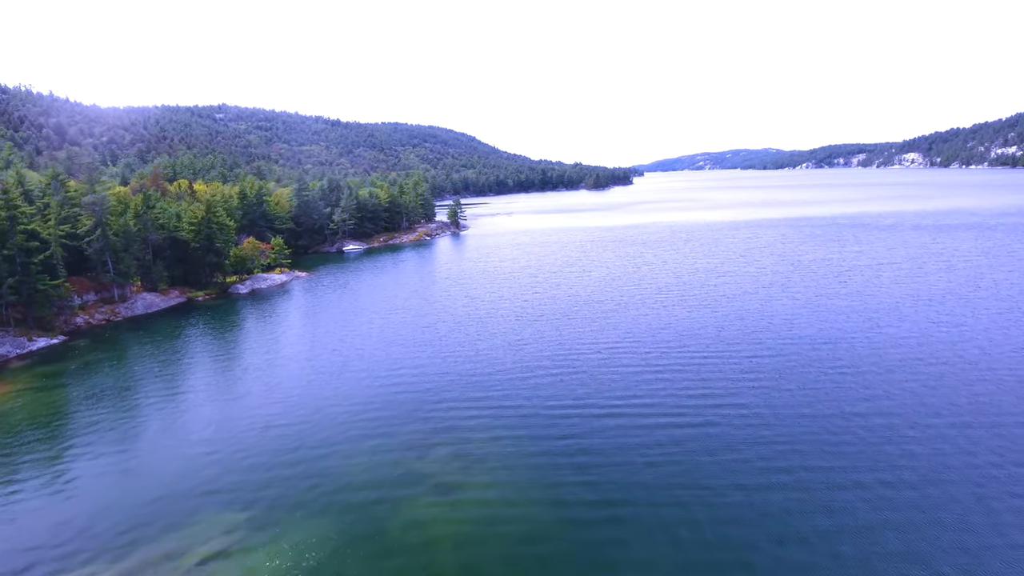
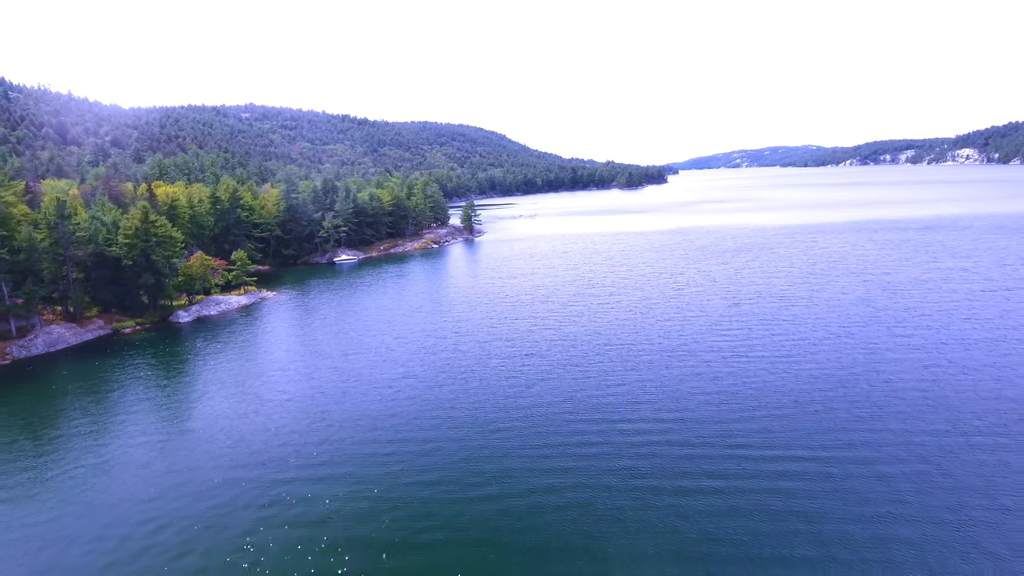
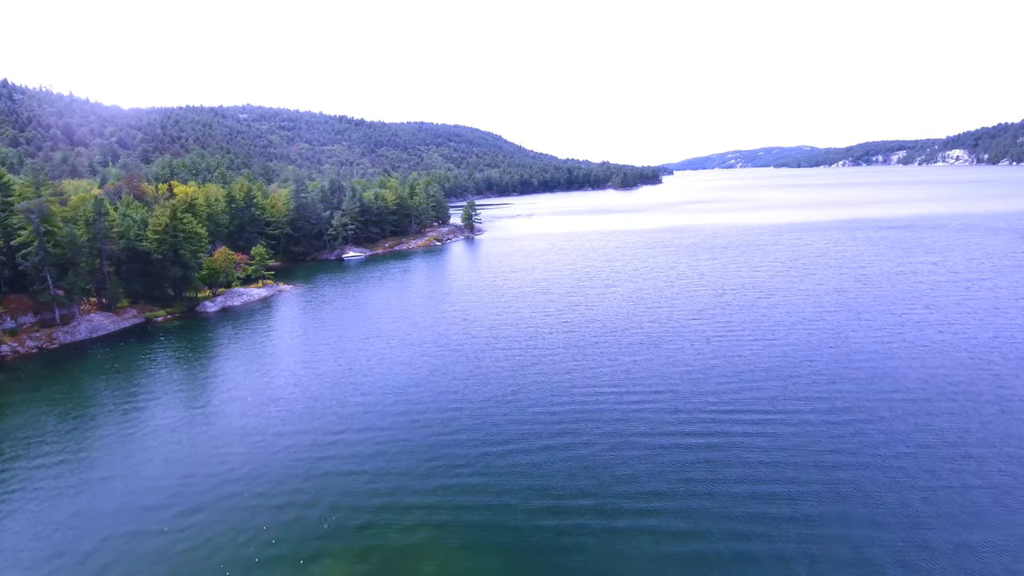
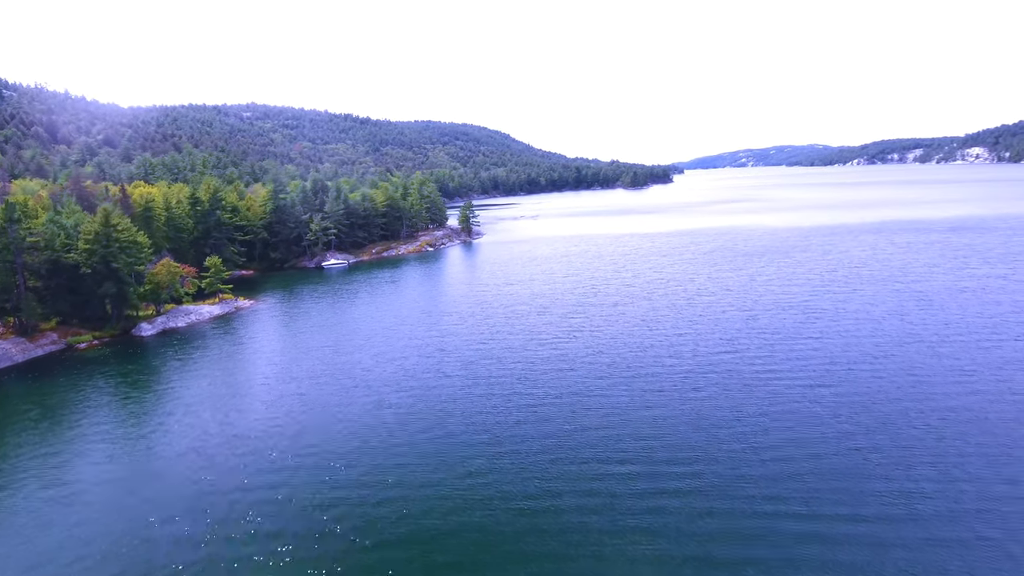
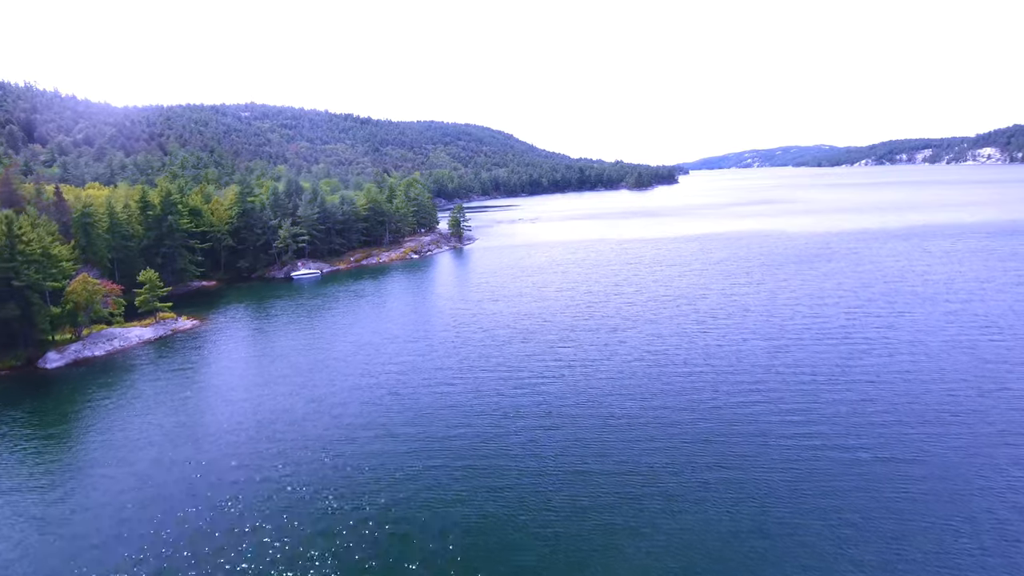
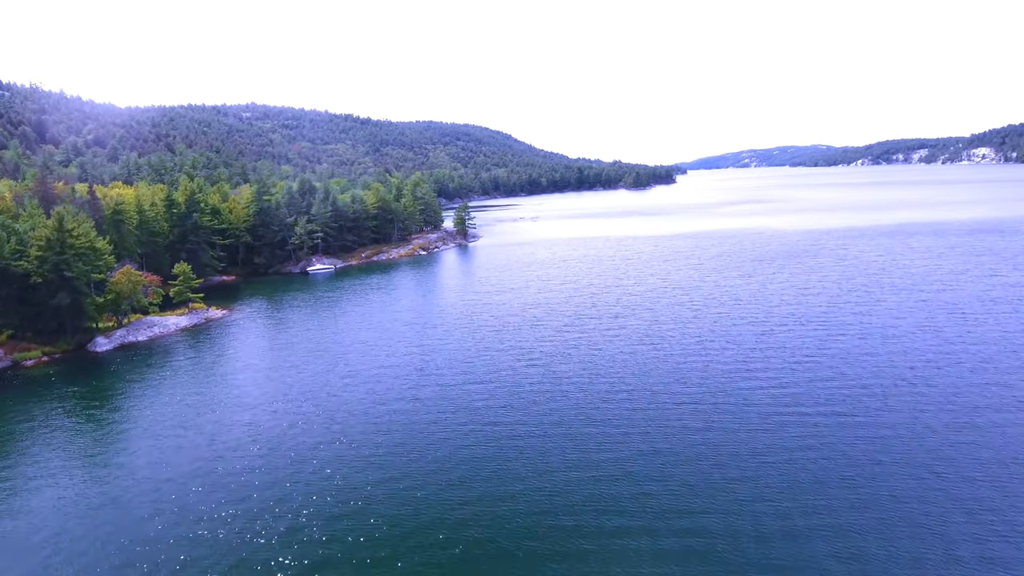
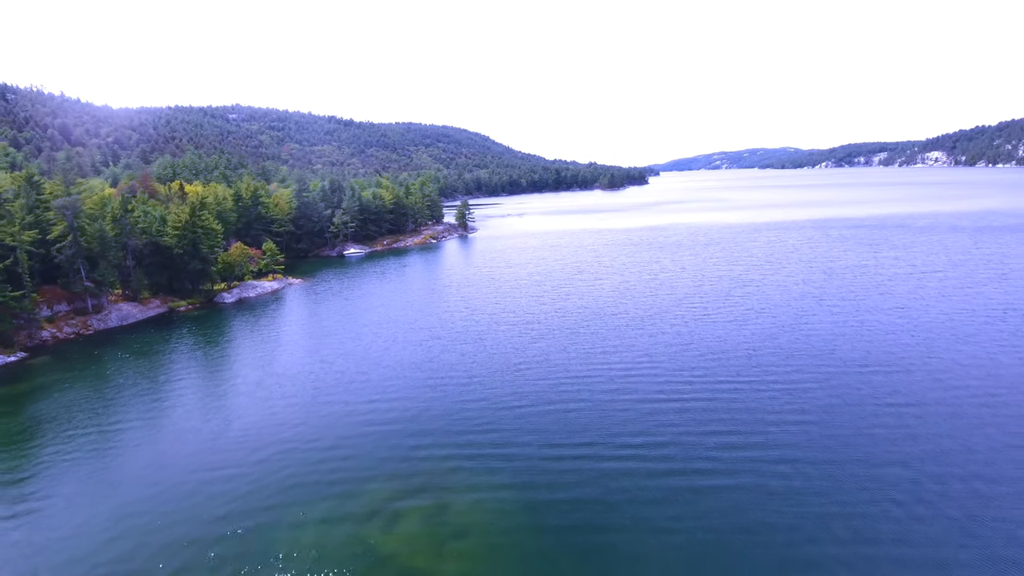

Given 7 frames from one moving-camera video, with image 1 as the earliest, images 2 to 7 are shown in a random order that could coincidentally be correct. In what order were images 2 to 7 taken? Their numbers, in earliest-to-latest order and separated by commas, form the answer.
7, 3, 2, 4, 6, 5
